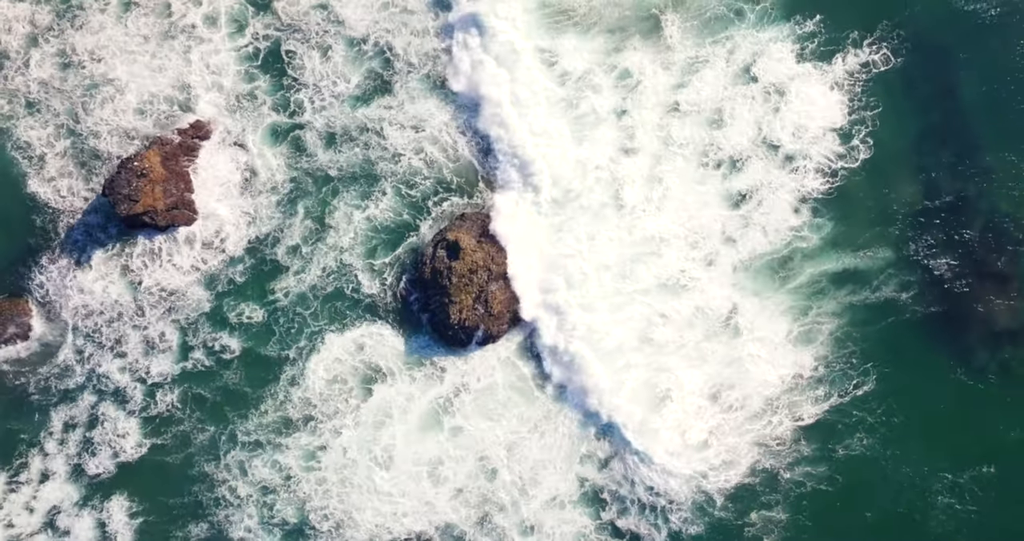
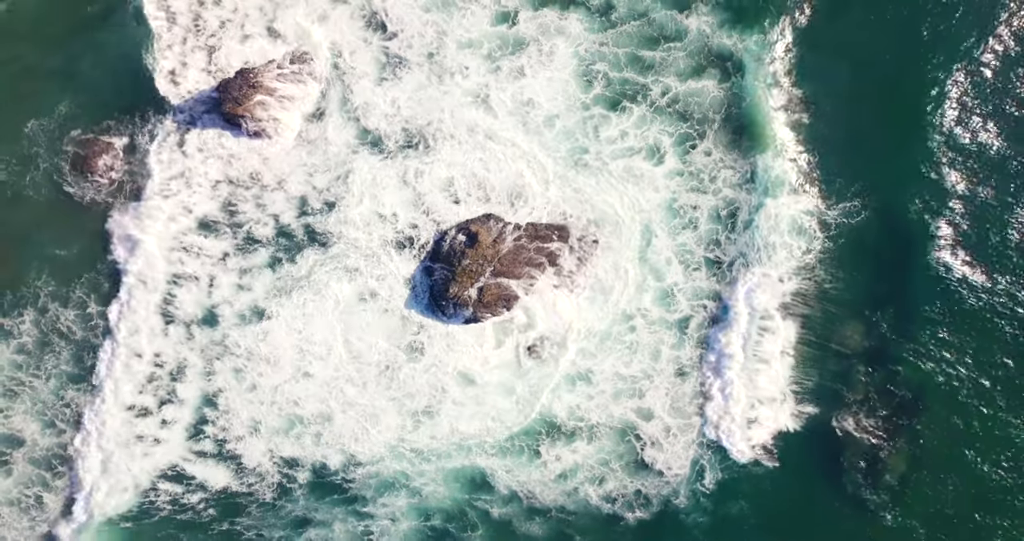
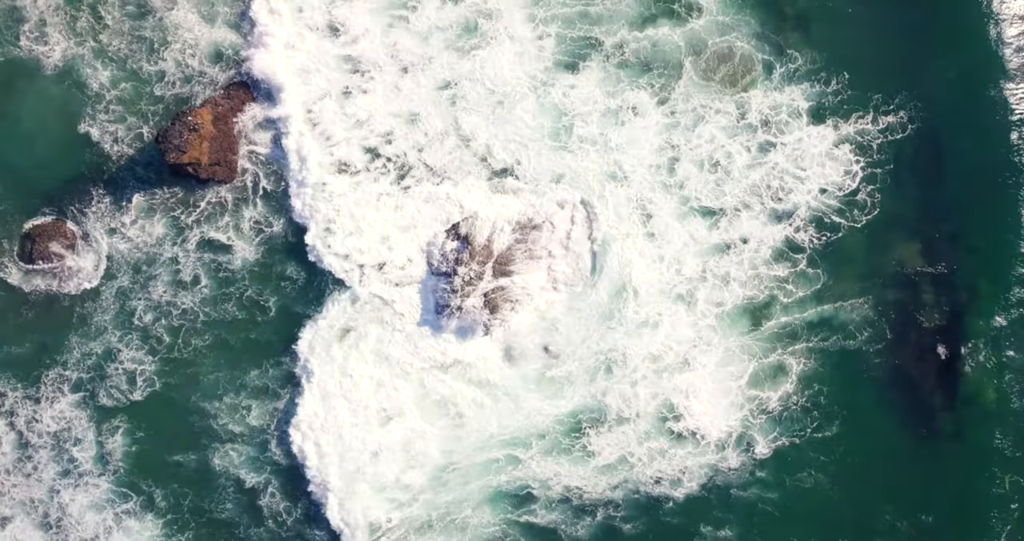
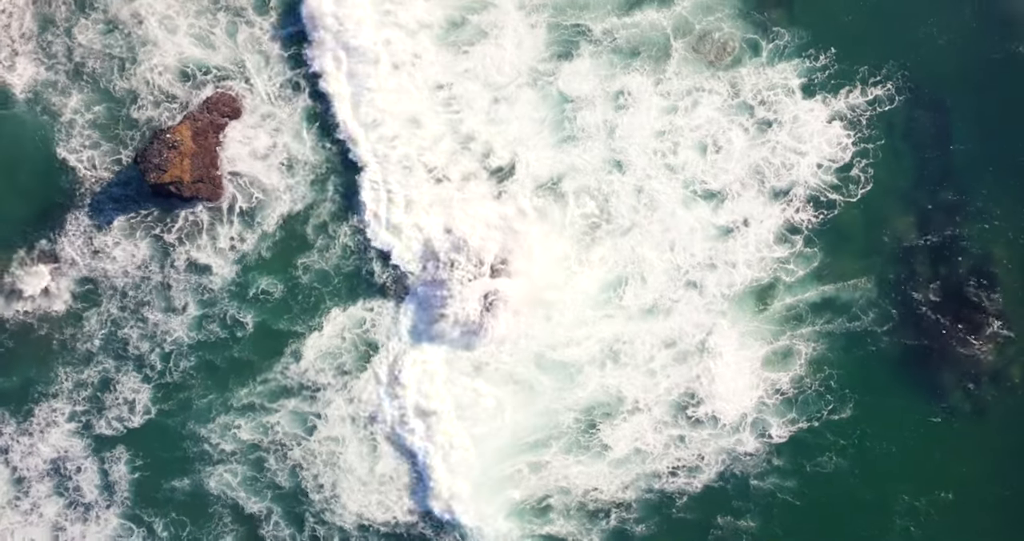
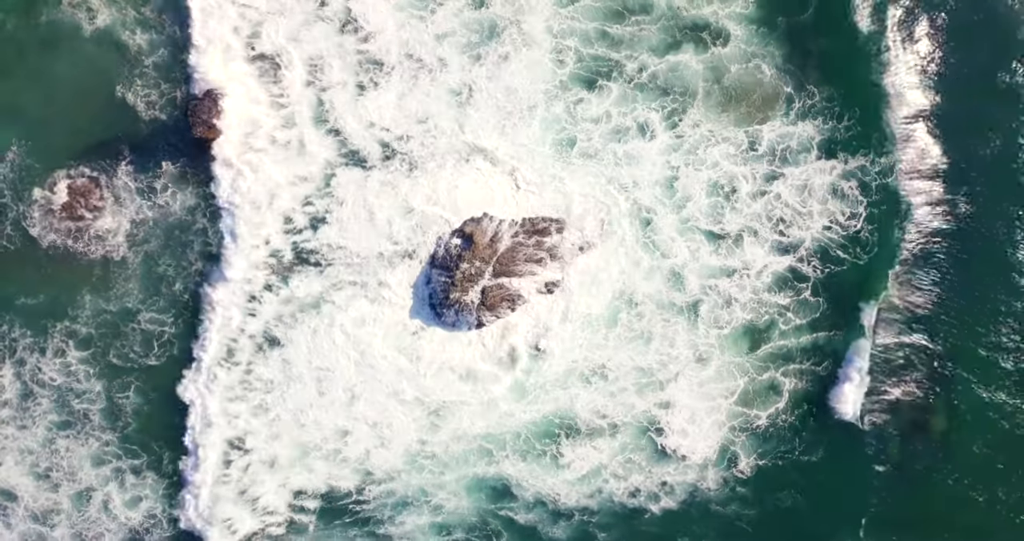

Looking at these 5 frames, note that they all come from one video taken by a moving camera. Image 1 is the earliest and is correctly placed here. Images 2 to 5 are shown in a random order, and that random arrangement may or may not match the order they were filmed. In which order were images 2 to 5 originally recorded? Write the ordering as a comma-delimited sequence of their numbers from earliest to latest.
4, 3, 5, 2
